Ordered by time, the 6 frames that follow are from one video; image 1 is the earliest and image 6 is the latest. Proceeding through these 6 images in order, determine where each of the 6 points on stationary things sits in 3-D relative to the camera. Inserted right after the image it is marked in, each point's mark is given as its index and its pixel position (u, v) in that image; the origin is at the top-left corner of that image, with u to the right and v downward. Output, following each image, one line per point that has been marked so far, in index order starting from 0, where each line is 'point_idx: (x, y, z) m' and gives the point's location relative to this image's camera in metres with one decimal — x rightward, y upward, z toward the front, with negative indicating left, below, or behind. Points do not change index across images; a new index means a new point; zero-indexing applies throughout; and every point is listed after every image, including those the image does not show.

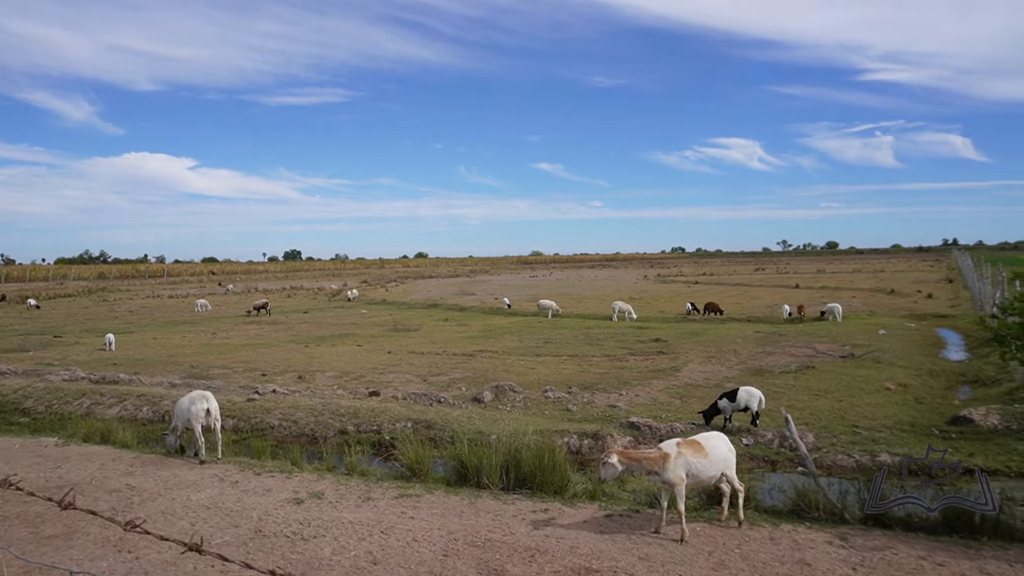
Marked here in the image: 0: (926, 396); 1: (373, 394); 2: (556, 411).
0: (+7.8, -2.0, +13.1) m
1: (-2.6, -2.1, +13.4) m
2: (+0.8, -2.2, +12.2) m
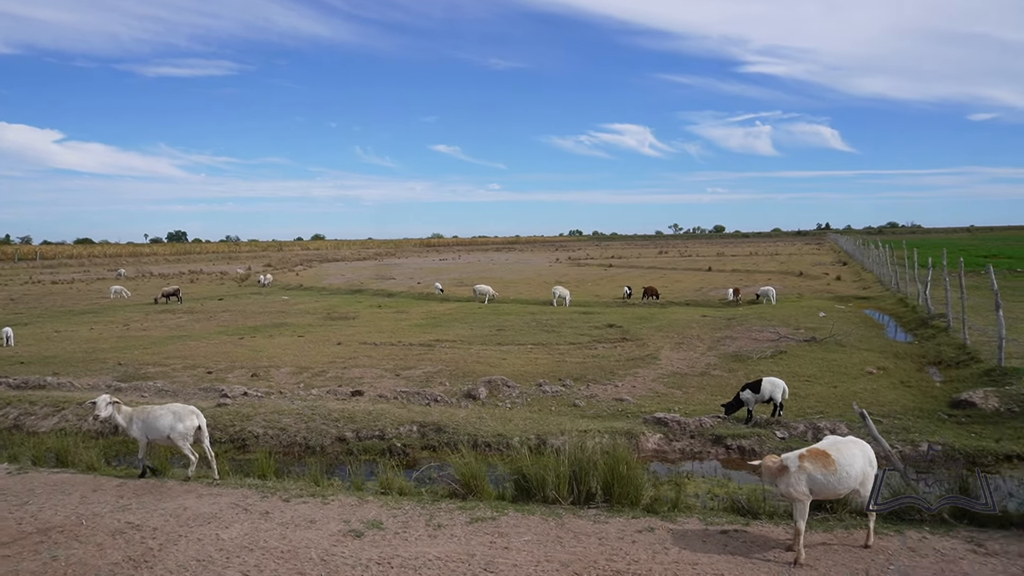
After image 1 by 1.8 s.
0: (+7.6, -1.7, +13.4) m
1: (-2.7, -1.9, +12.2) m
2: (+0.9, -2.0, +11.5) m
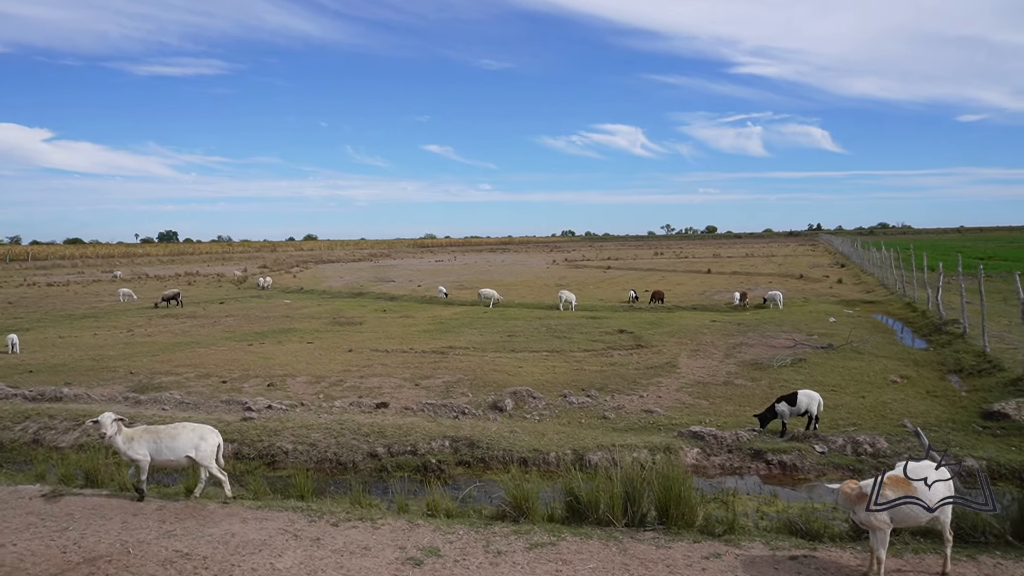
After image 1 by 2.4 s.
0: (+8.1, -1.9, +13.3) m
1: (-2.2, -2.0, +12.0) m
2: (+1.3, -2.1, +11.4) m
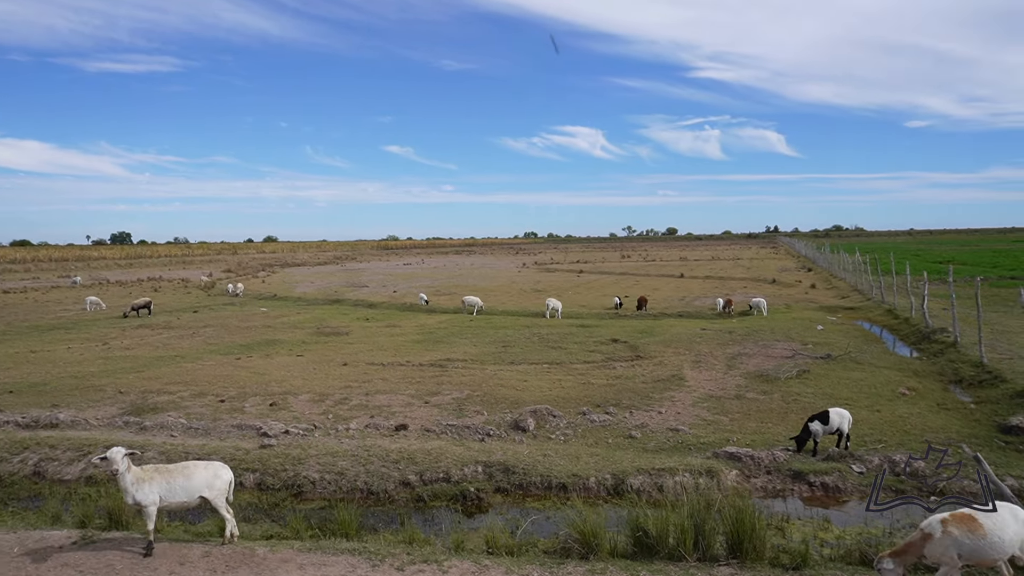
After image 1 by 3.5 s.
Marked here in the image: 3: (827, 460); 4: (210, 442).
0: (+8.3, -2.2, +13.5) m
1: (-1.9, -2.3, +11.6) m
2: (+1.7, -2.4, +11.2) m
3: (+4.6, -2.5, +10.4) m
4: (-4.8, -2.5, +11.1) m
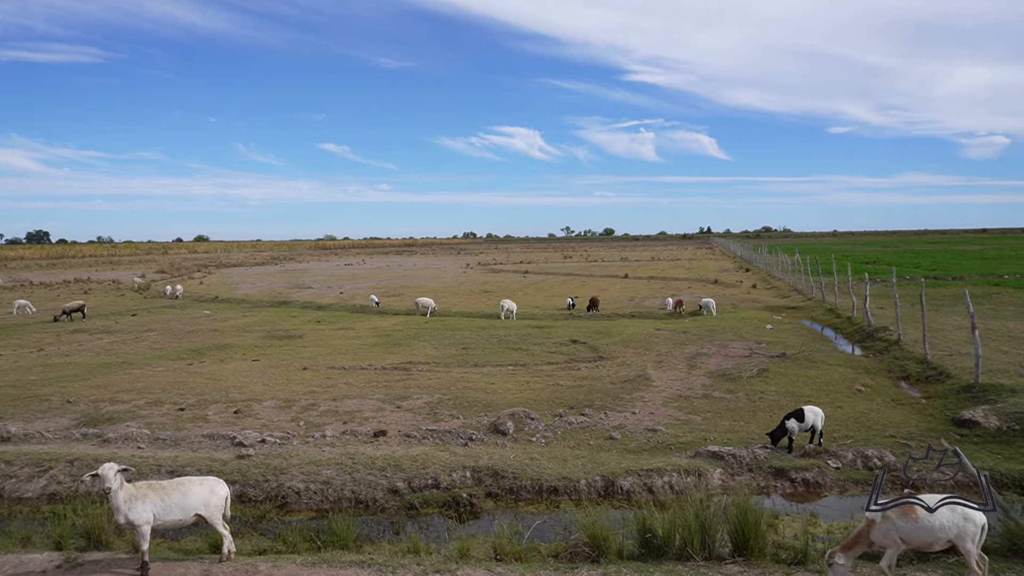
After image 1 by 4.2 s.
0: (+7.8, -2.2, +14.2) m
1: (-2.2, -2.4, +11.4) m
2: (+1.4, -2.4, +11.3) m
3: (+4.4, -2.6, +10.7) m
4: (-5.0, -2.5, +10.7) m
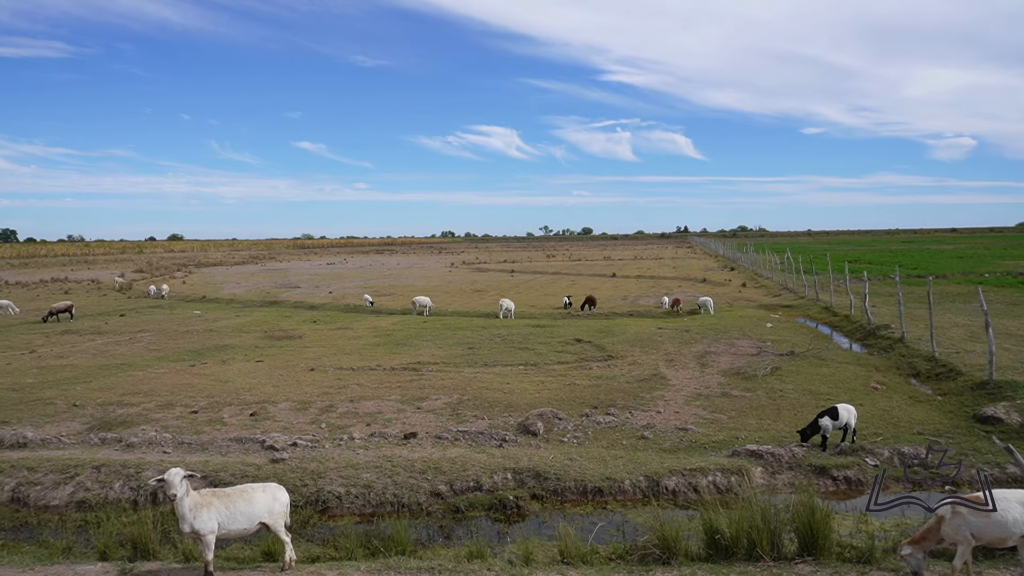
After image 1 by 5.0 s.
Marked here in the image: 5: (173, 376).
0: (+8.2, -2.2, +14.3) m
1: (-1.7, -2.4, +11.2) m
2: (+1.9, -2.4, +11.2) m
3: (+4.9, -2.5, +10.8) m
4: (-4.5, -2.5, +10.4) m
5: (-8.2, -2.1, +16.9) m
